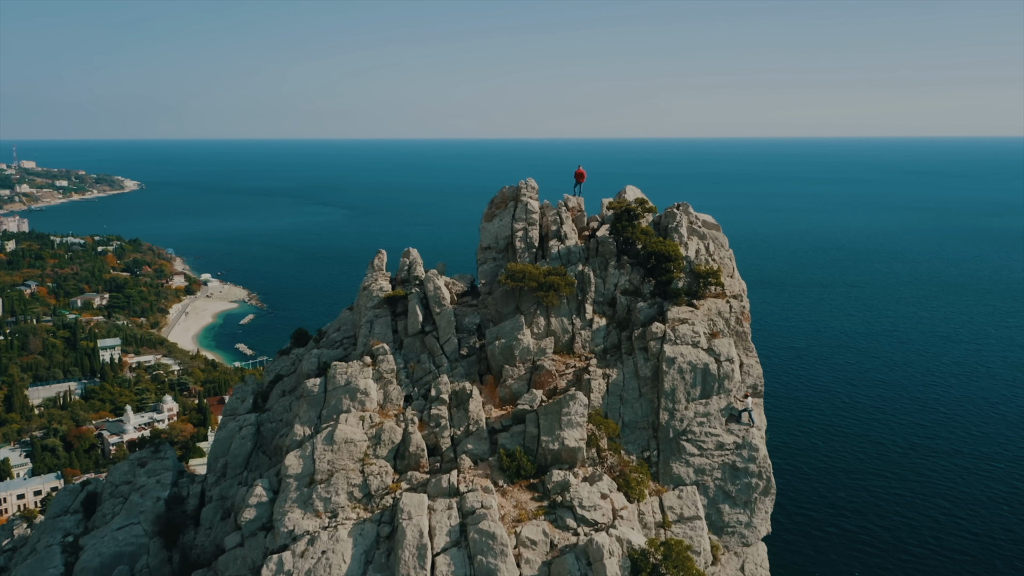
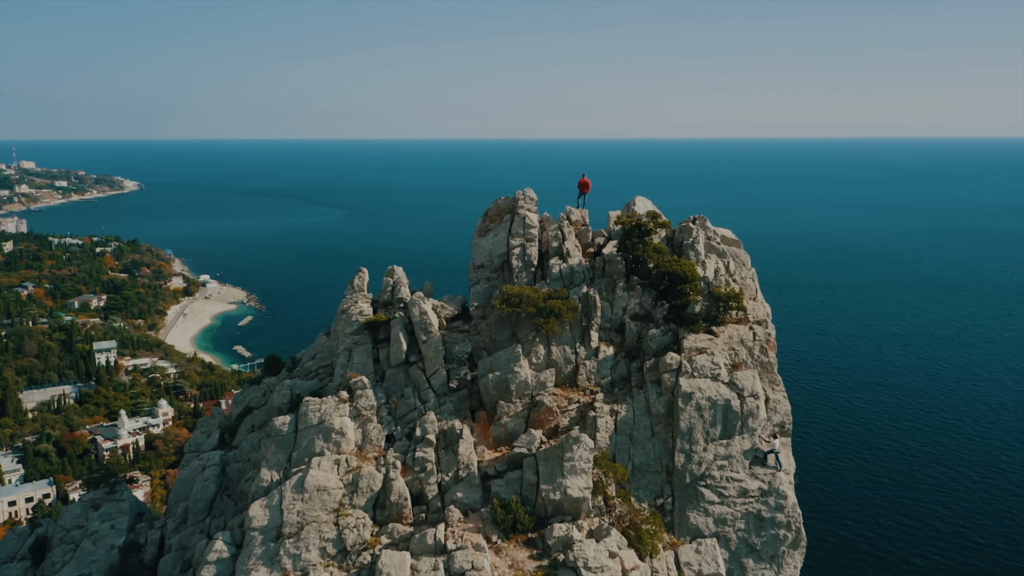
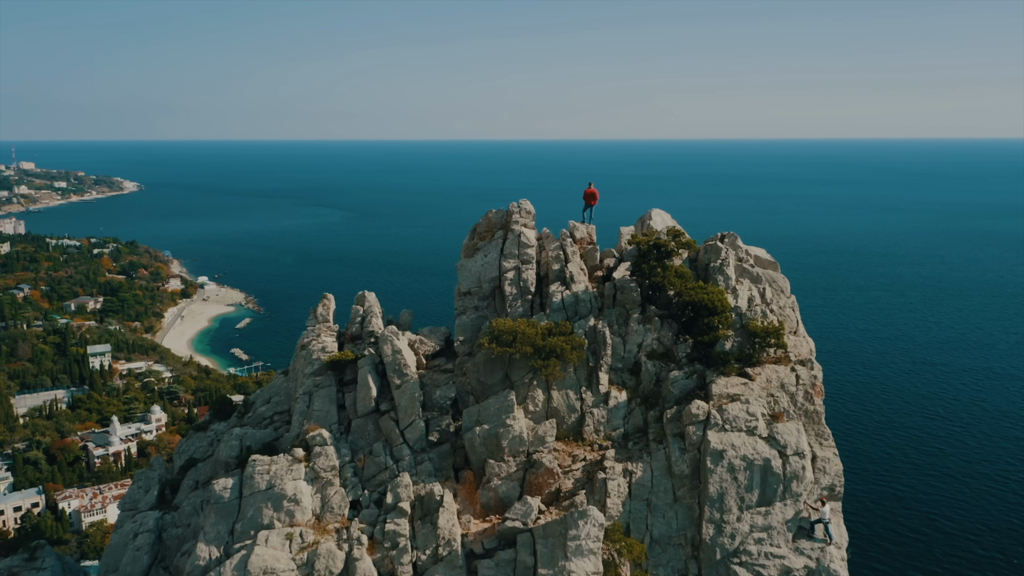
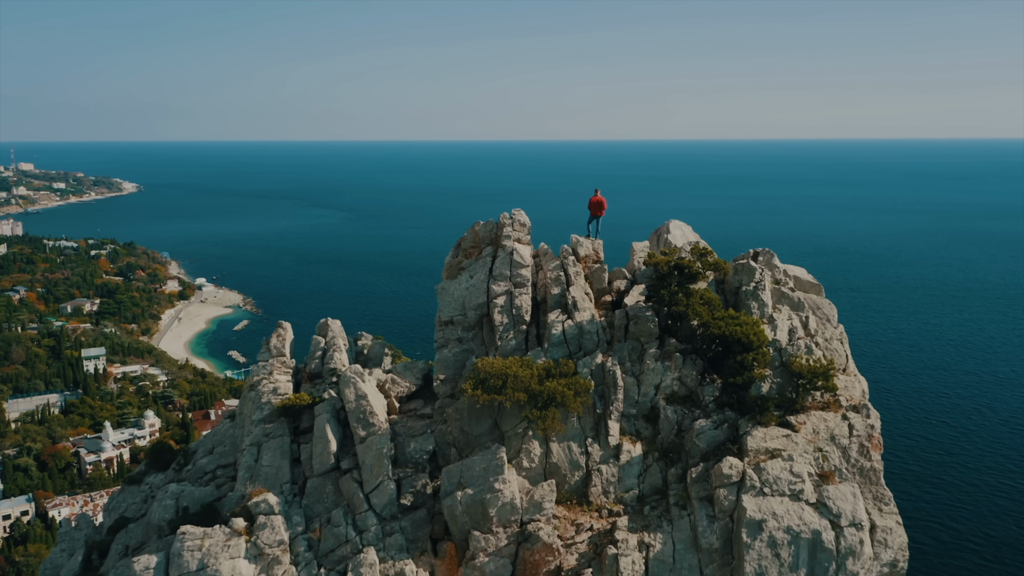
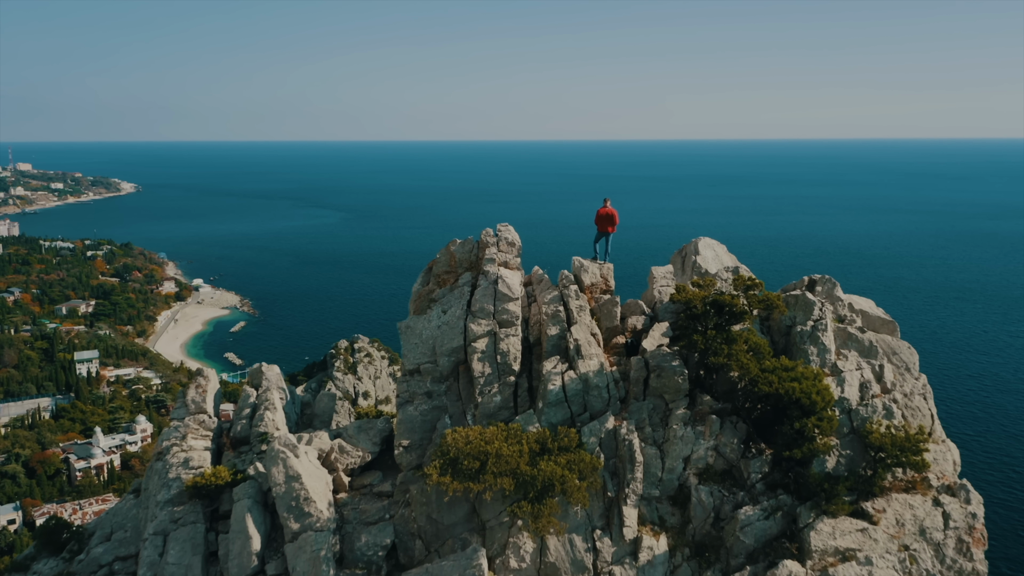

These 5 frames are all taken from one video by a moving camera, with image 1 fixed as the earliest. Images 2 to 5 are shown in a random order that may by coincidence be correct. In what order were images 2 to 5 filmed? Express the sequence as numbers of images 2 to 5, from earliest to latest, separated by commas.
2, 3, 4, 5
